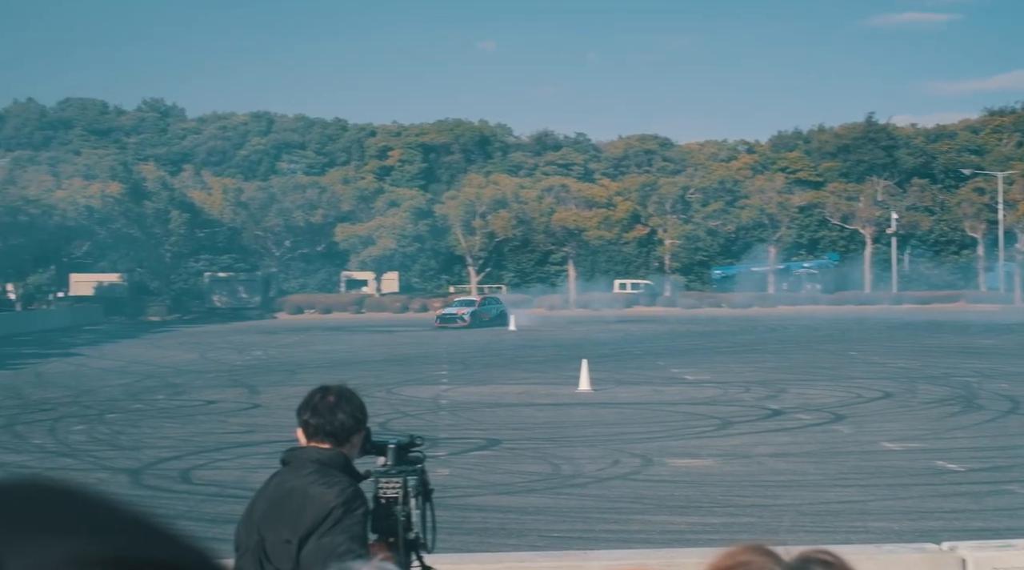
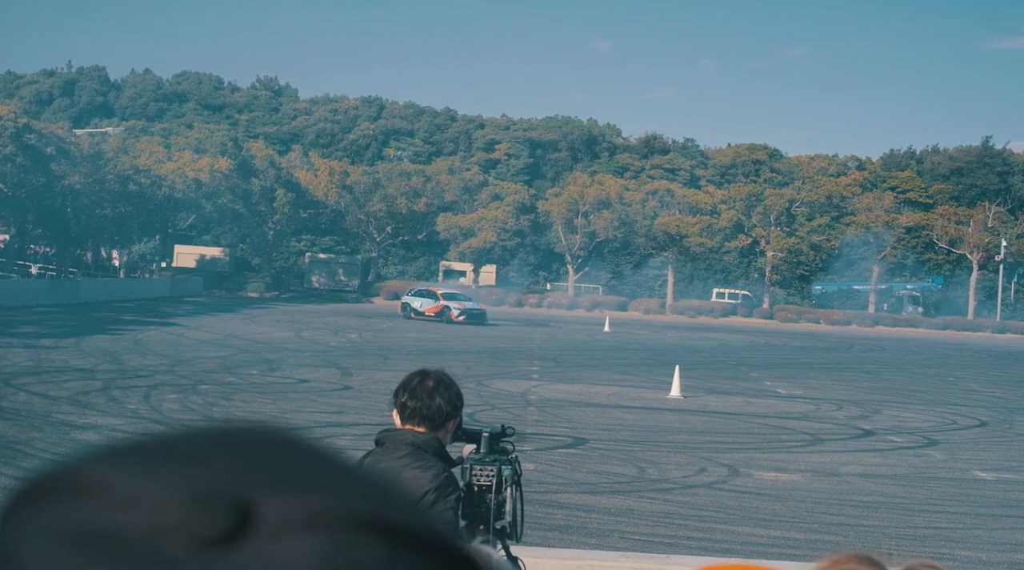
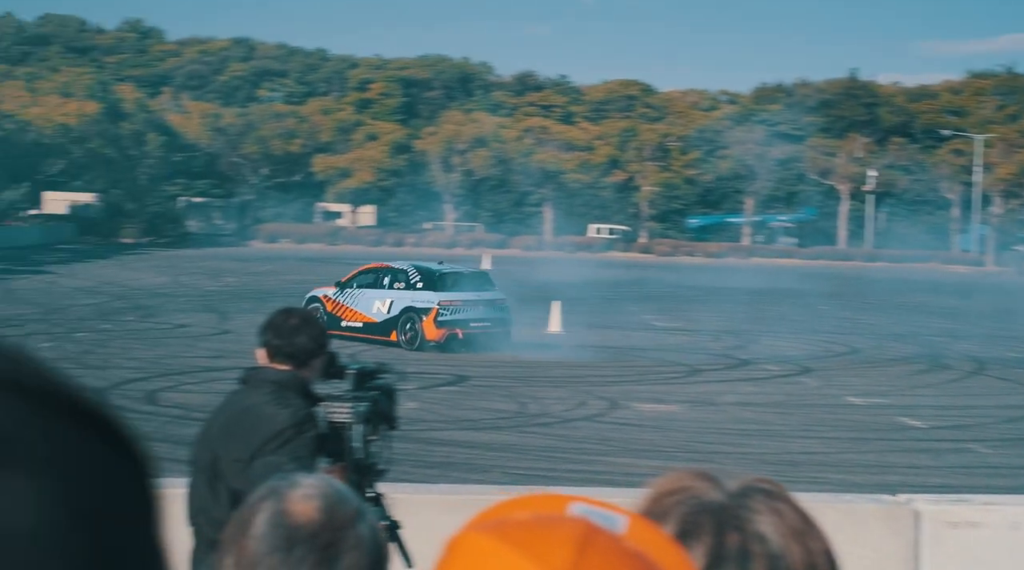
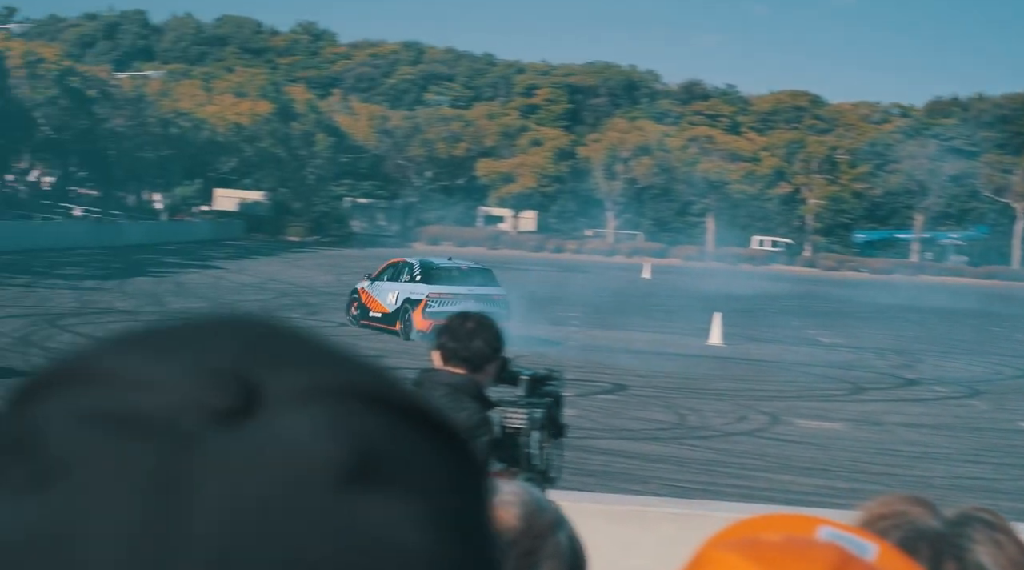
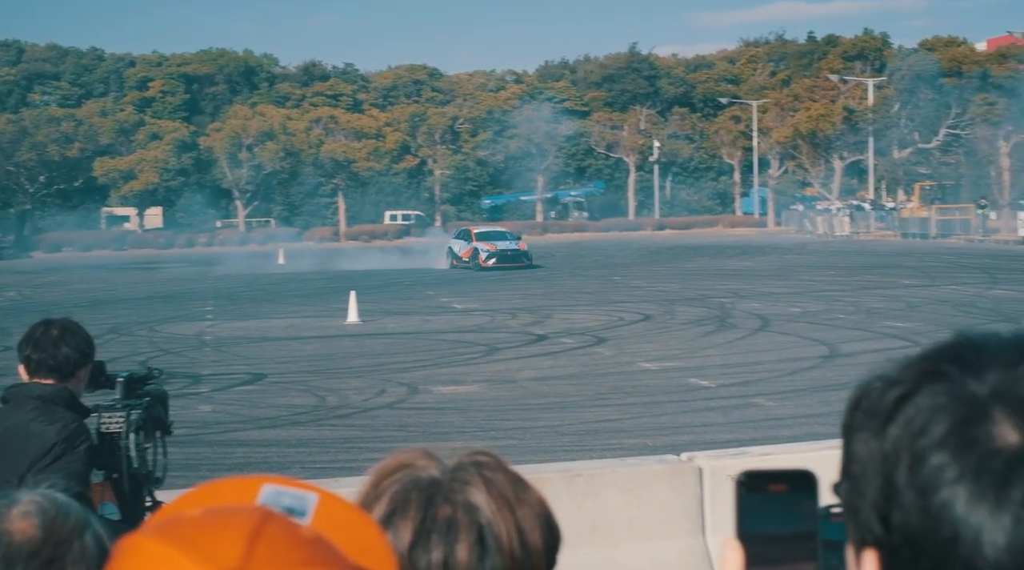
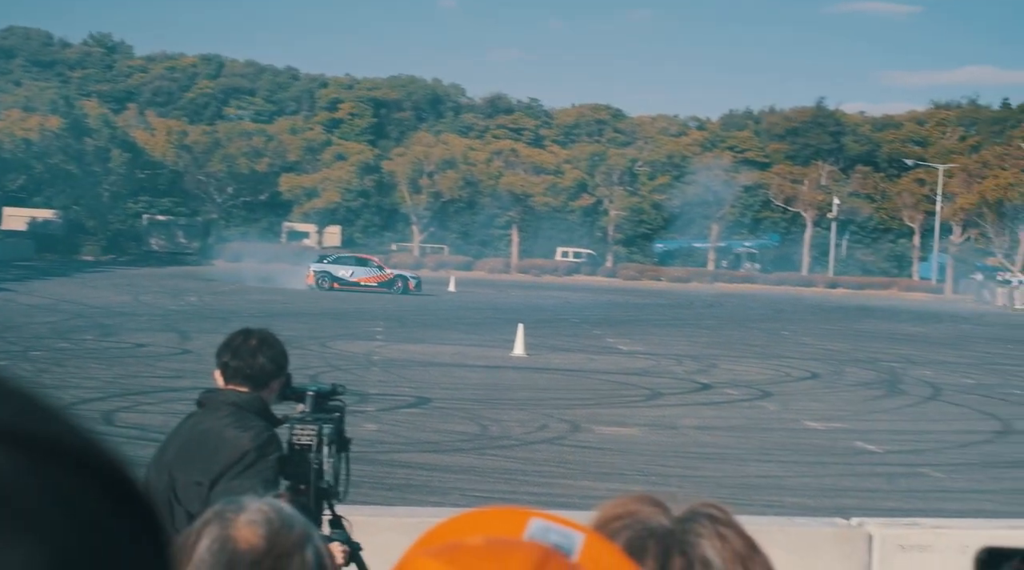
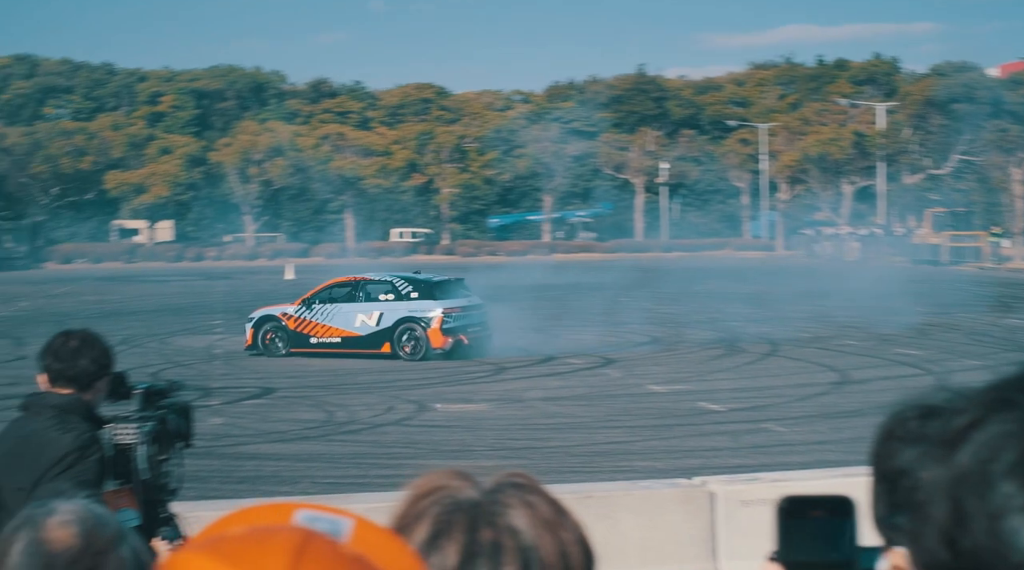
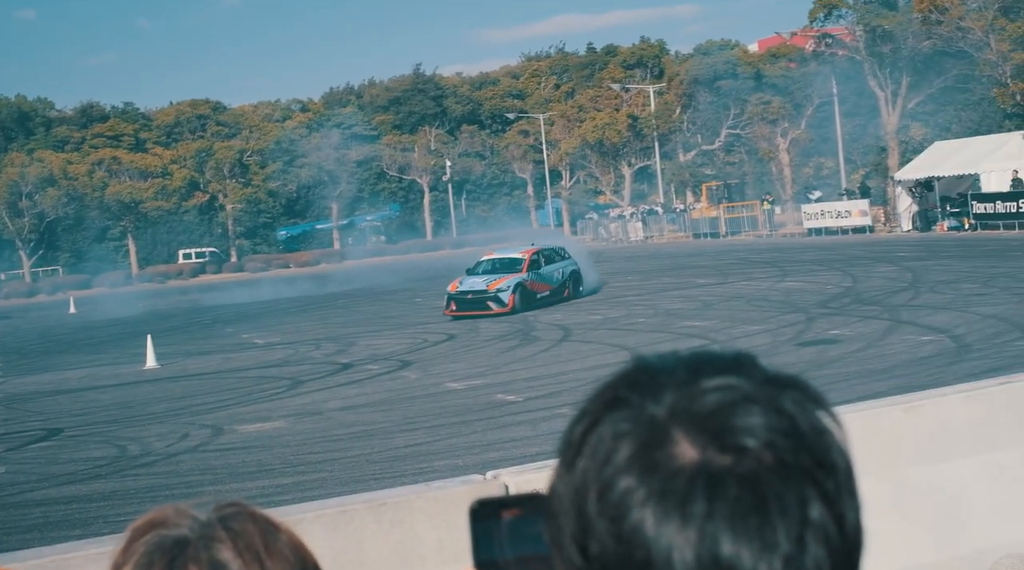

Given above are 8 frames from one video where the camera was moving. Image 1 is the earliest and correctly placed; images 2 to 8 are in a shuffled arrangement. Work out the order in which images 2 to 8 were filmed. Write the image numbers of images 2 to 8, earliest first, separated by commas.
2, 6, 5, 8, 7, 3, 4
